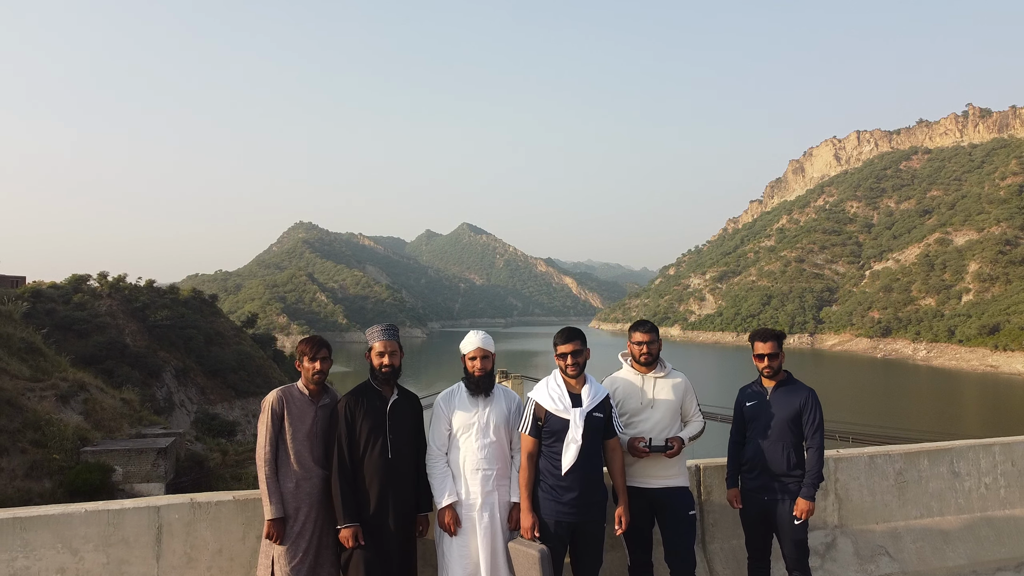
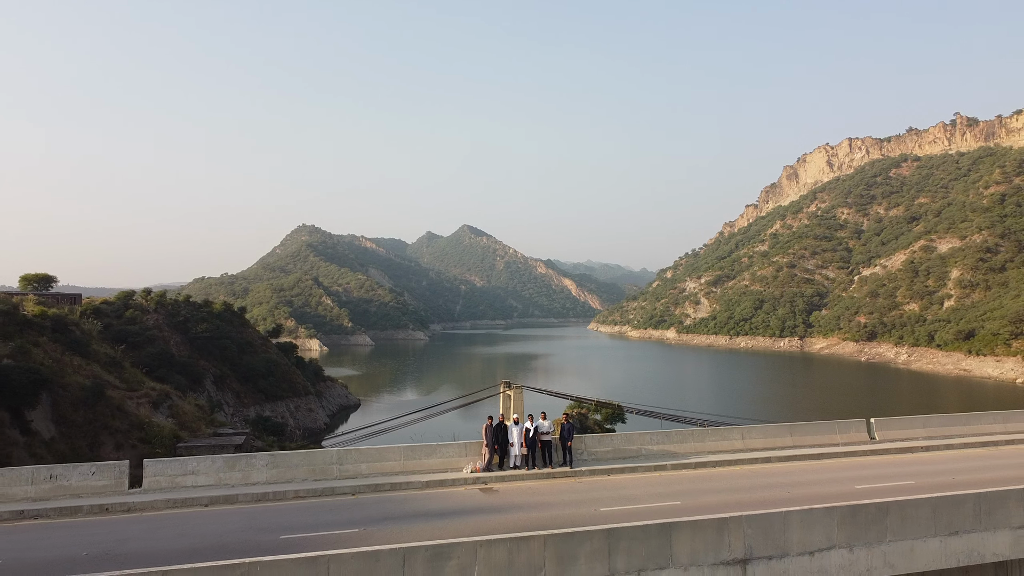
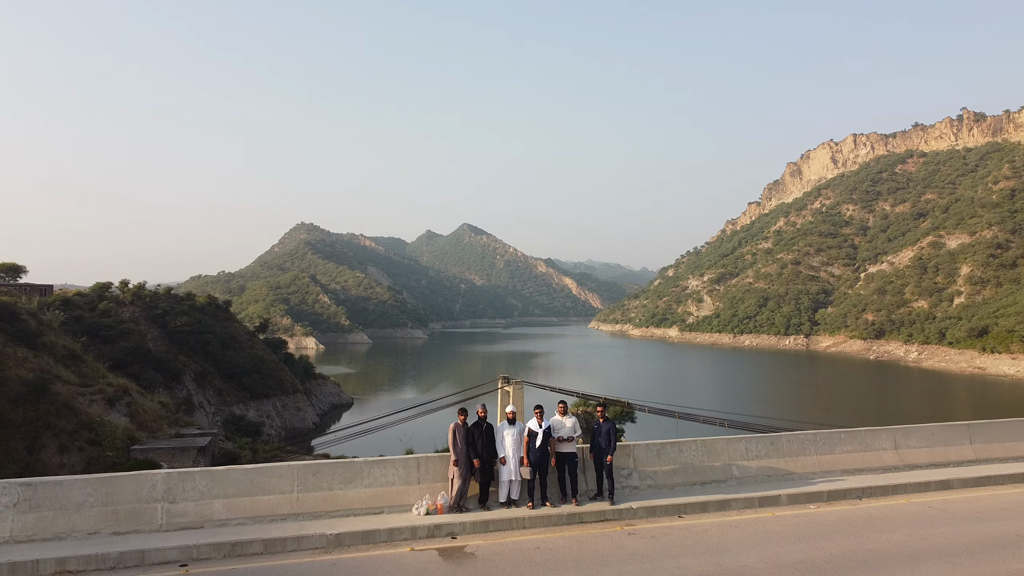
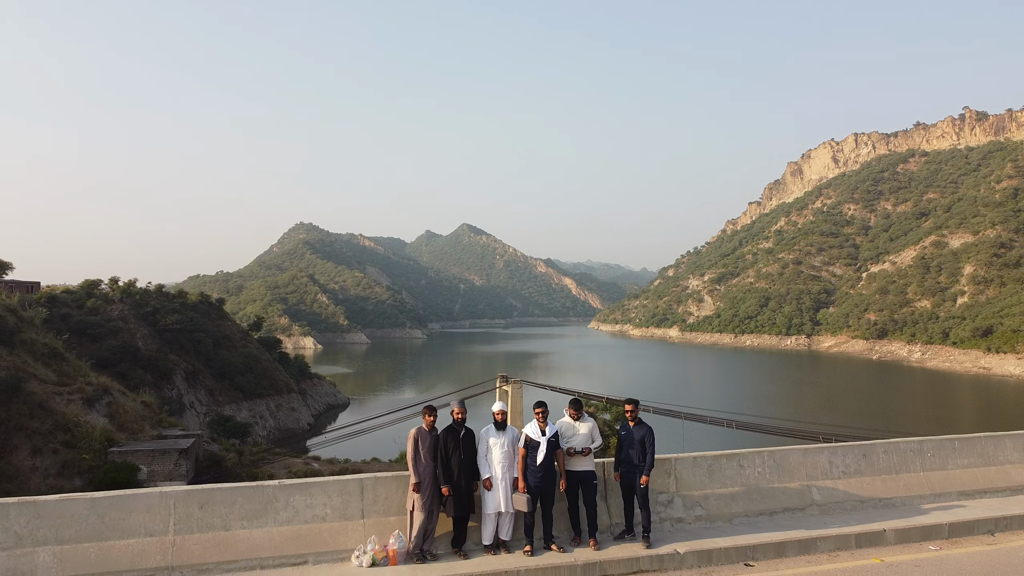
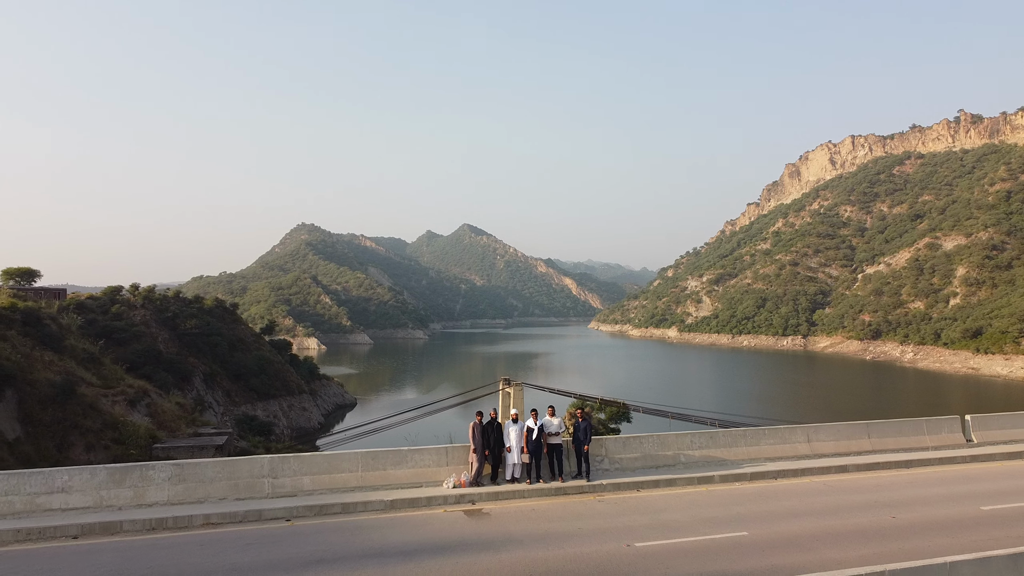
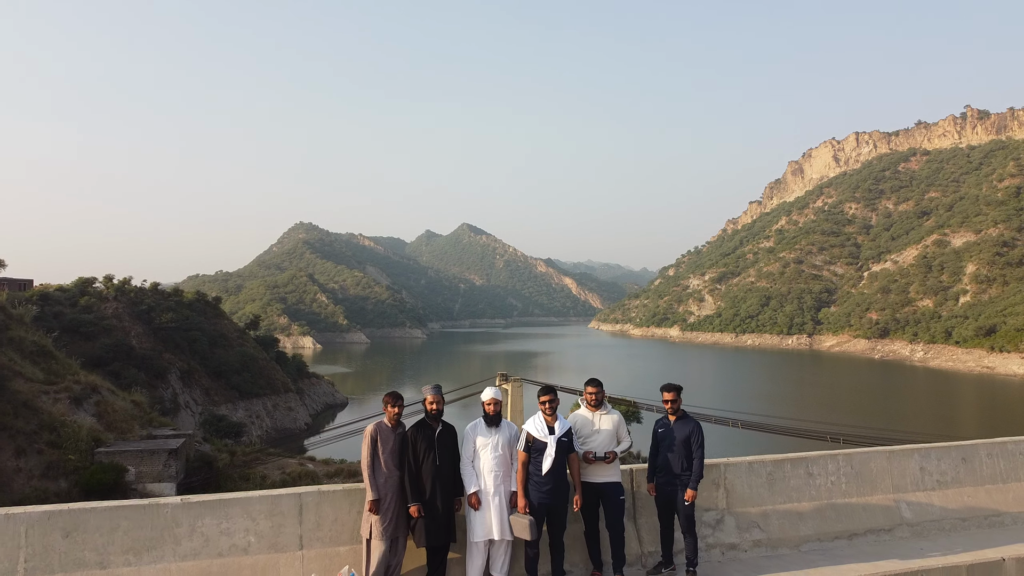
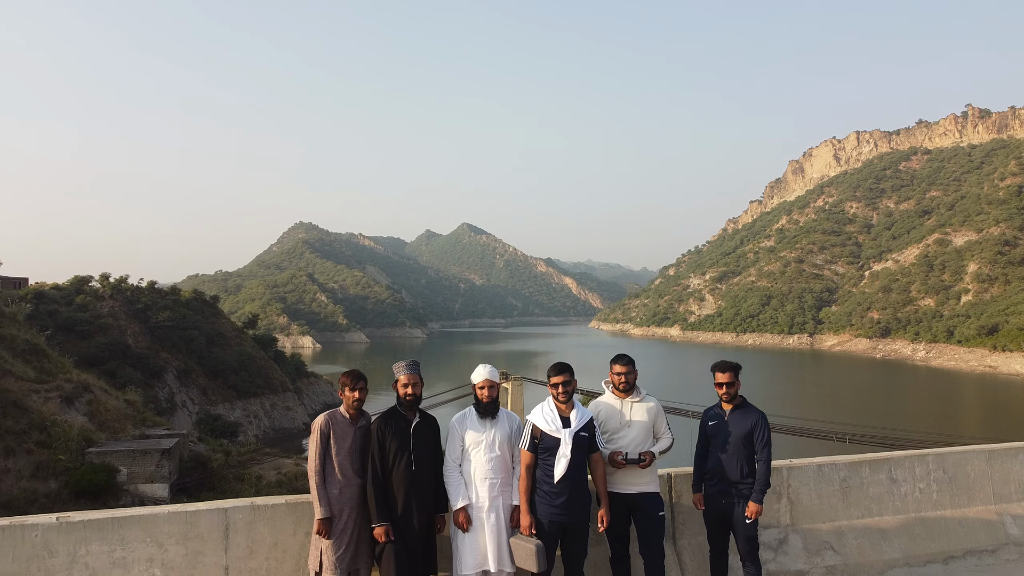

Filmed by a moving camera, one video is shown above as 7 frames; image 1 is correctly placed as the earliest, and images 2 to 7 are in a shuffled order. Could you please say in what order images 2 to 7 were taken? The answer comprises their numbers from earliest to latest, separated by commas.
7, 6, 4, 3, 5, 2
